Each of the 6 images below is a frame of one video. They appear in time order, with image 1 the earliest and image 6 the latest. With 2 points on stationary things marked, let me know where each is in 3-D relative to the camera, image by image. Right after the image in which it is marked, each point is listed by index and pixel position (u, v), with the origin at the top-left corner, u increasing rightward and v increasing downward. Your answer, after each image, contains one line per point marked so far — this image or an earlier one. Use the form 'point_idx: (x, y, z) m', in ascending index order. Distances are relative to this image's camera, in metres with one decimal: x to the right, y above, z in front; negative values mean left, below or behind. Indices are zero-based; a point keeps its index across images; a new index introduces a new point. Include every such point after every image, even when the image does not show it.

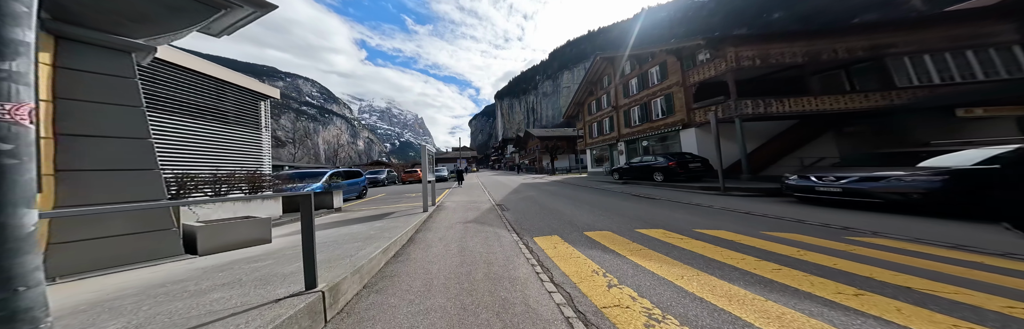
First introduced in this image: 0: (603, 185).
0: (+6.7, -1.5, +14.8) m
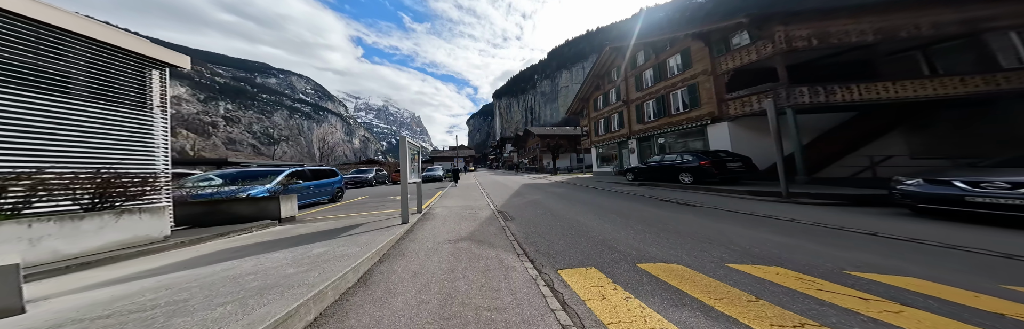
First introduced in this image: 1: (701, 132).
0: (+6.8, -1.4, +13.2) m
1: (+10.6, +1.8, +11.1) m
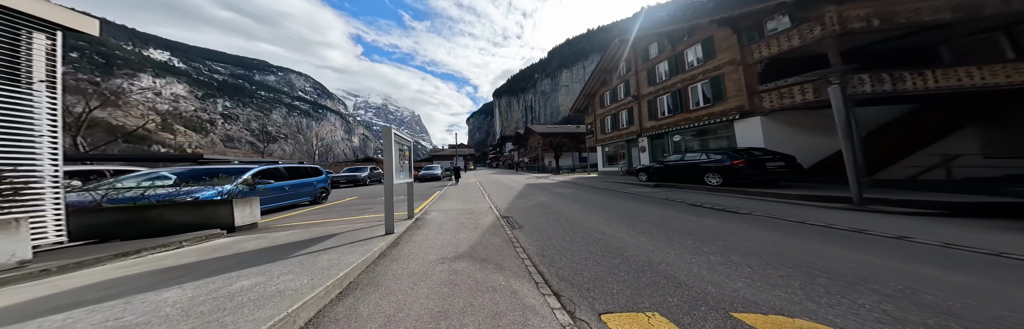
0: (+7.0, -1.4, +12.2) m
1: (+10.8, +1.8, +10.1) m
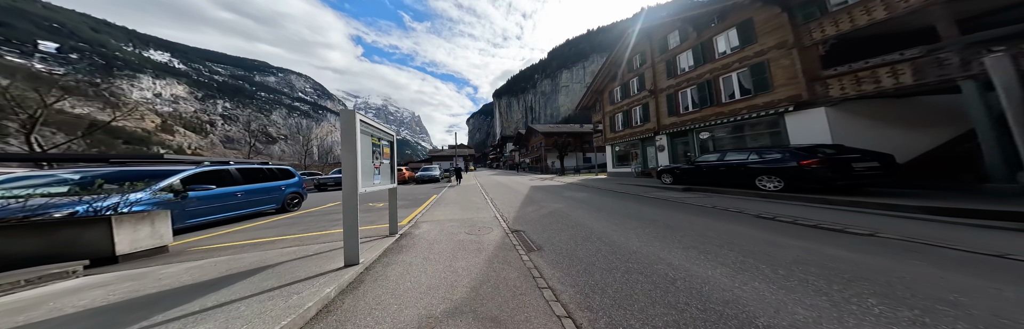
0: (+7.3, -1.4, +10.8) m
1: (+11.1, +1.8, +8.6) m
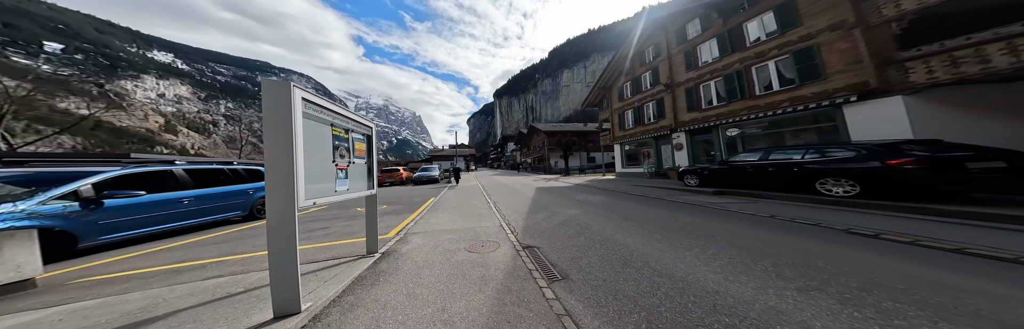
0: (+7.6, -1.4, +9.6) m
1: (+11.4, +1.8, +7.5) m
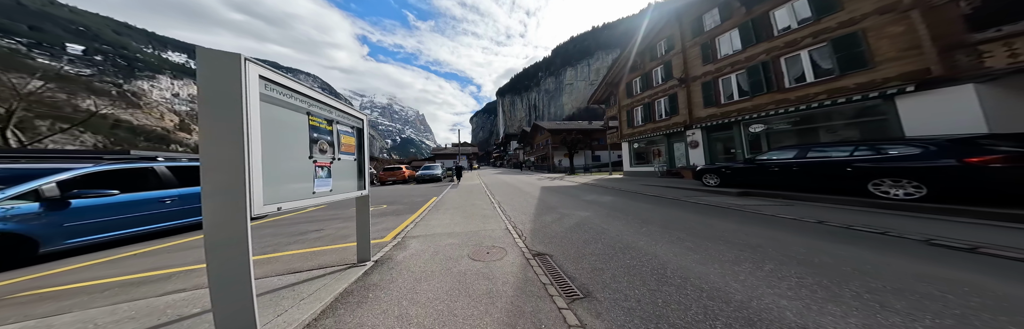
0: (+7.9, -1.3, +8.9) m
1: (+11.7, +1.8, +6.7) m
